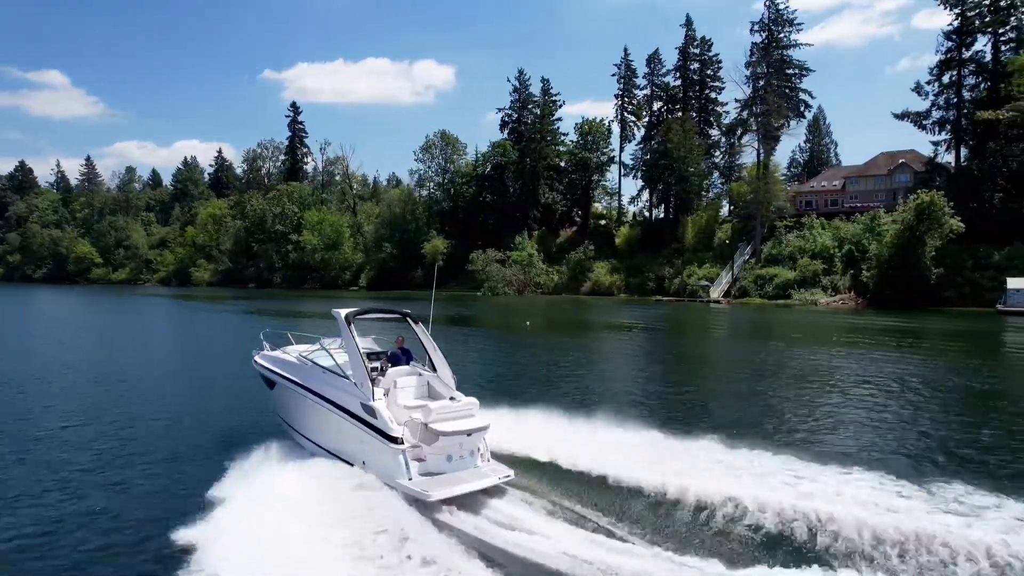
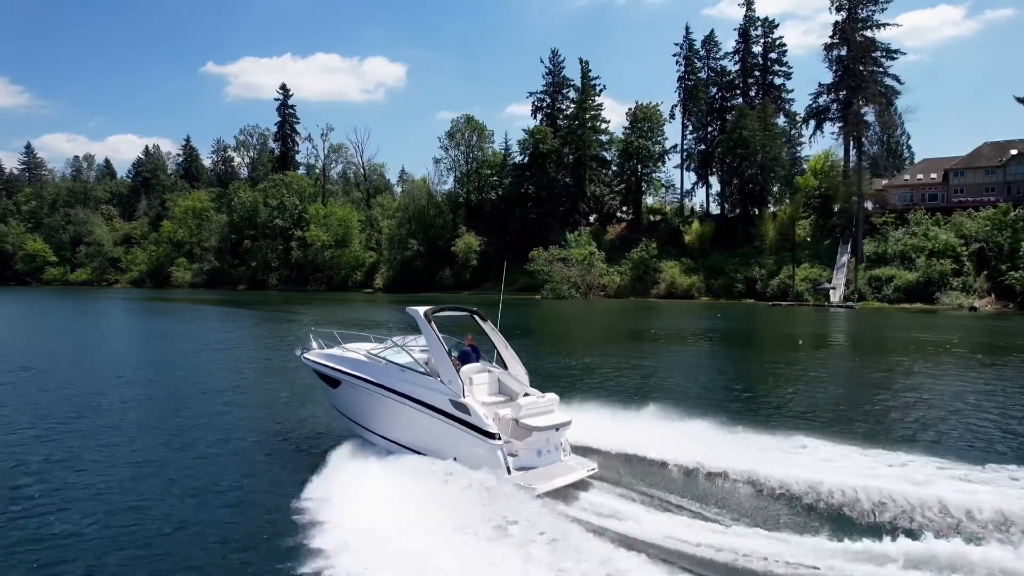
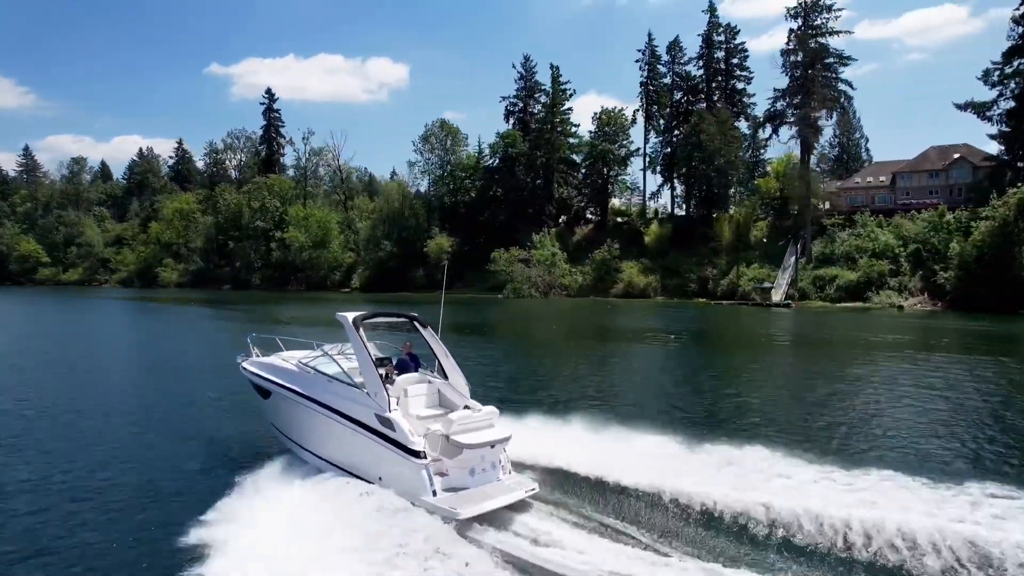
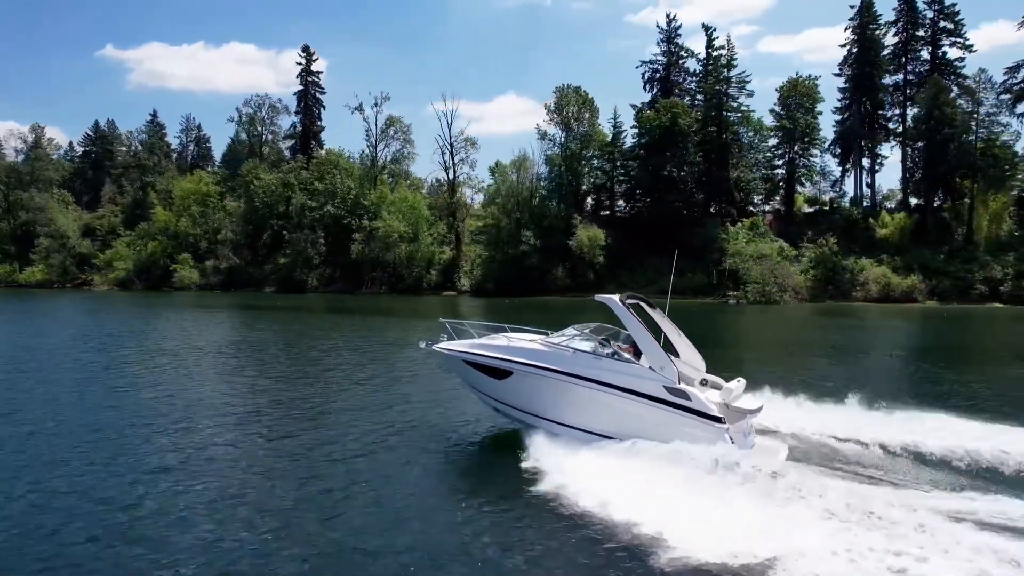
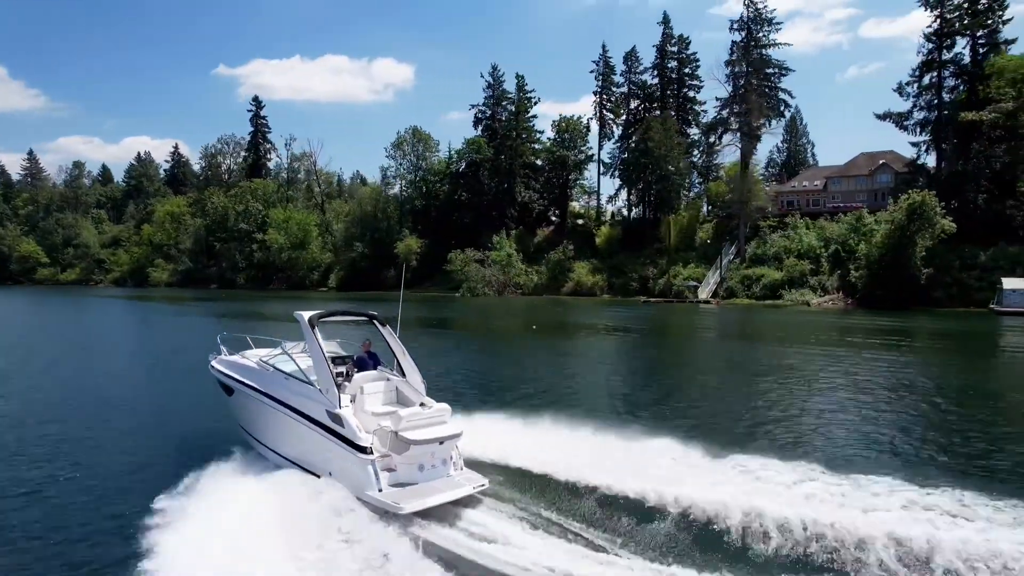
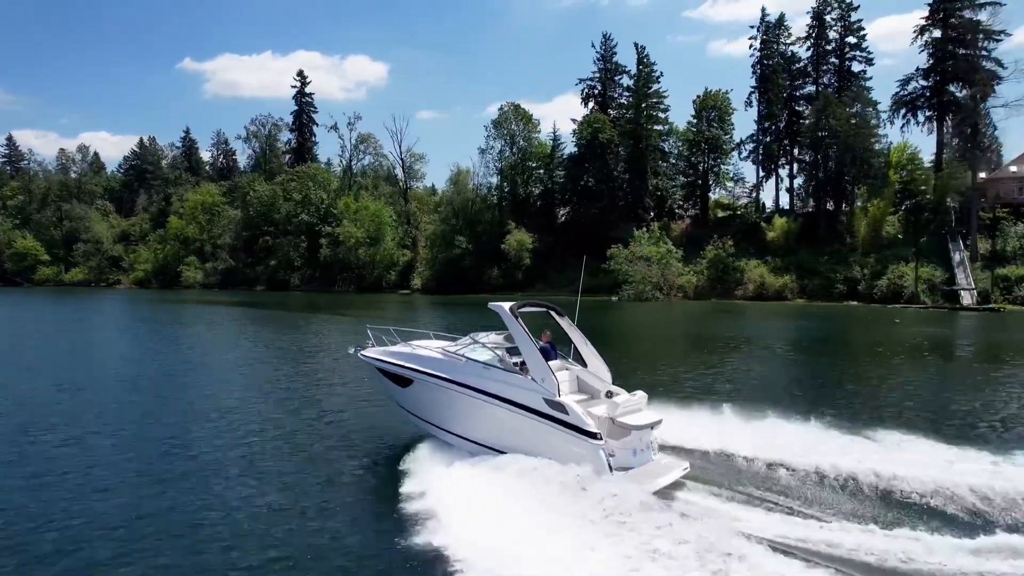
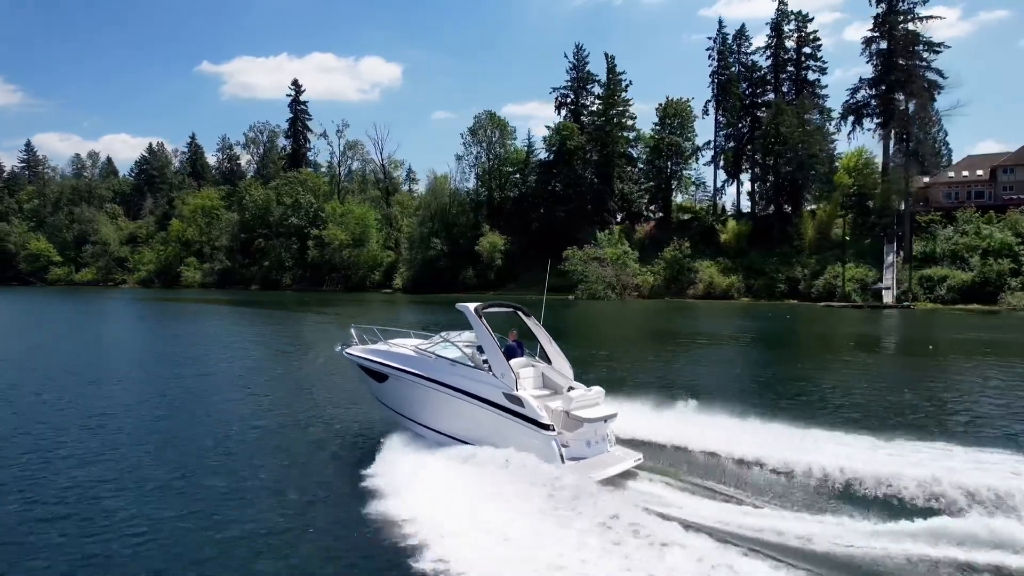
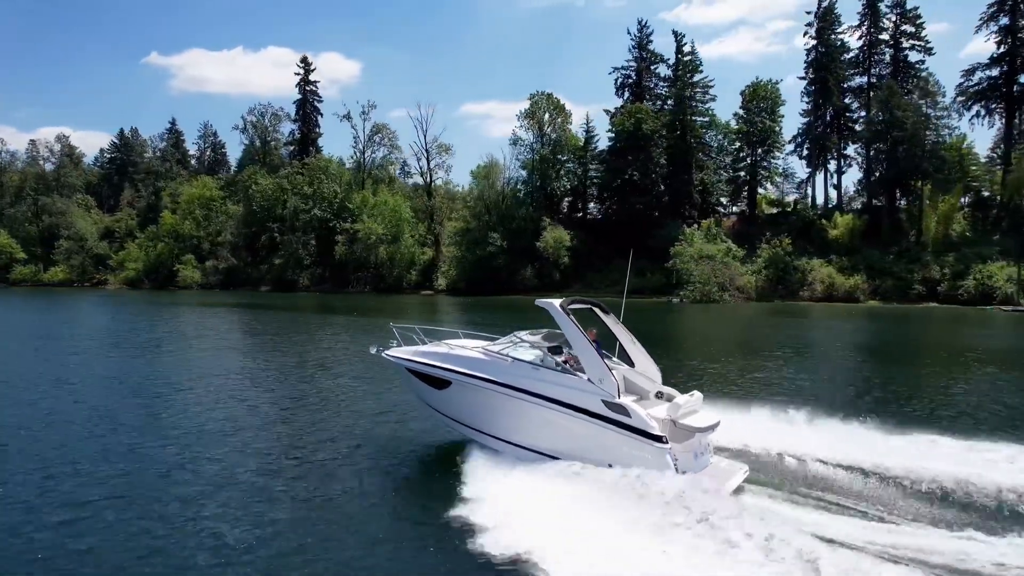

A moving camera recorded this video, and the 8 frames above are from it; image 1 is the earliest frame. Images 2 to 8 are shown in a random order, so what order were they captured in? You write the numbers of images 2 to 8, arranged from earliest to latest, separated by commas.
5, 3, 2, 7, 6, 8, 4
